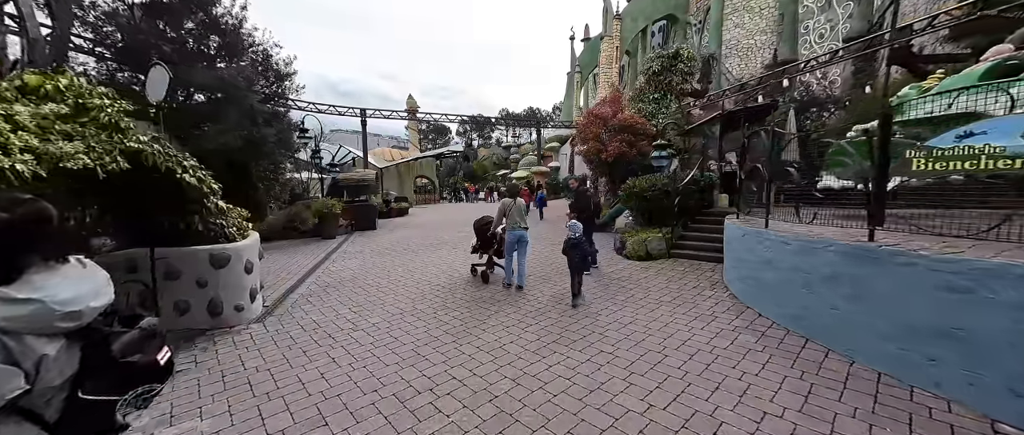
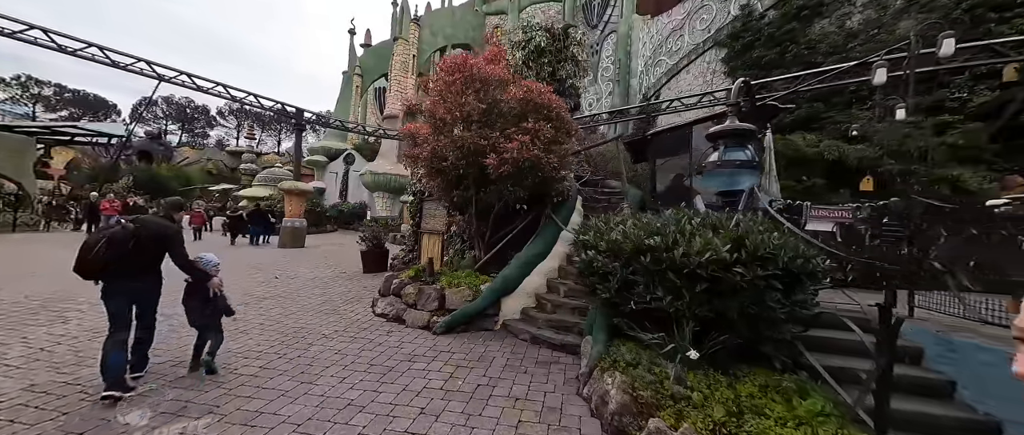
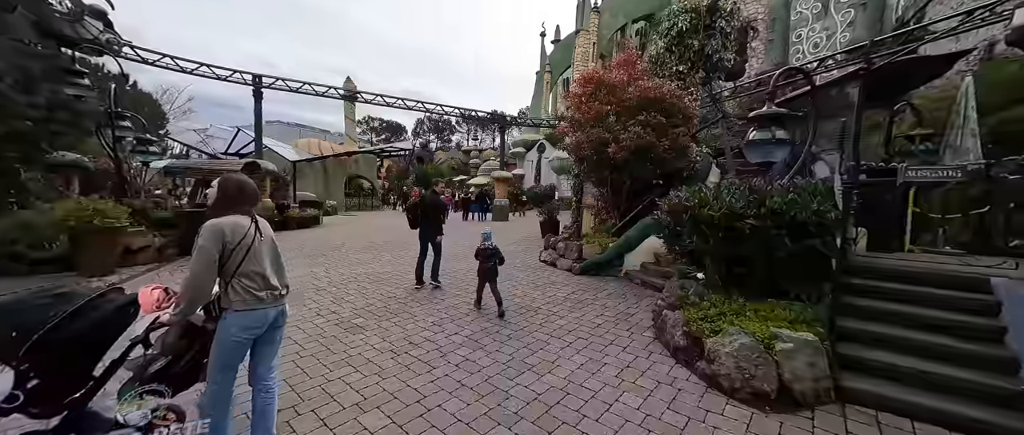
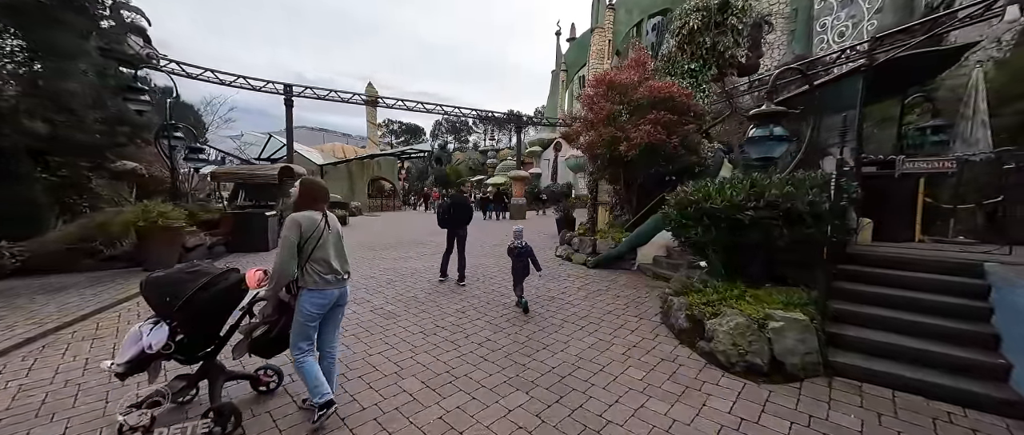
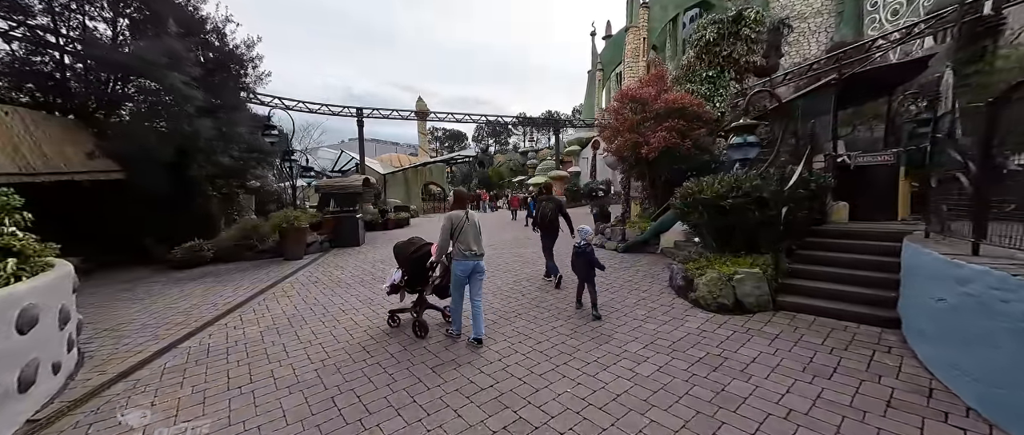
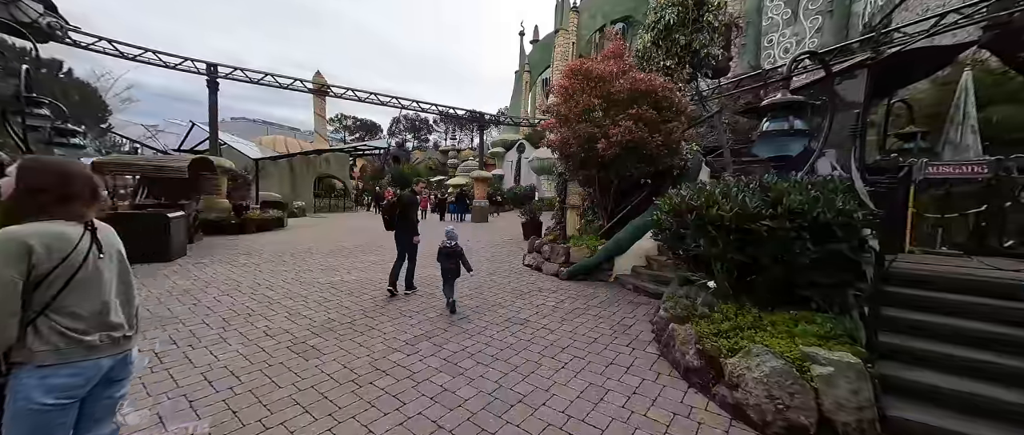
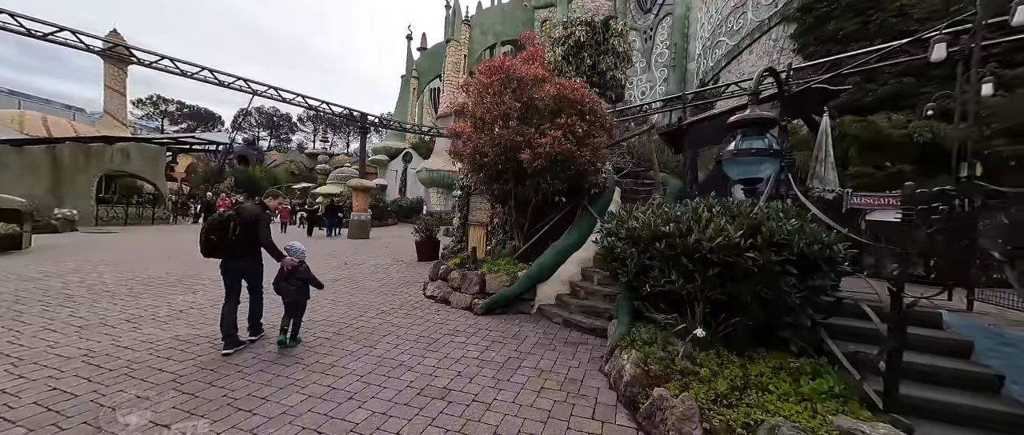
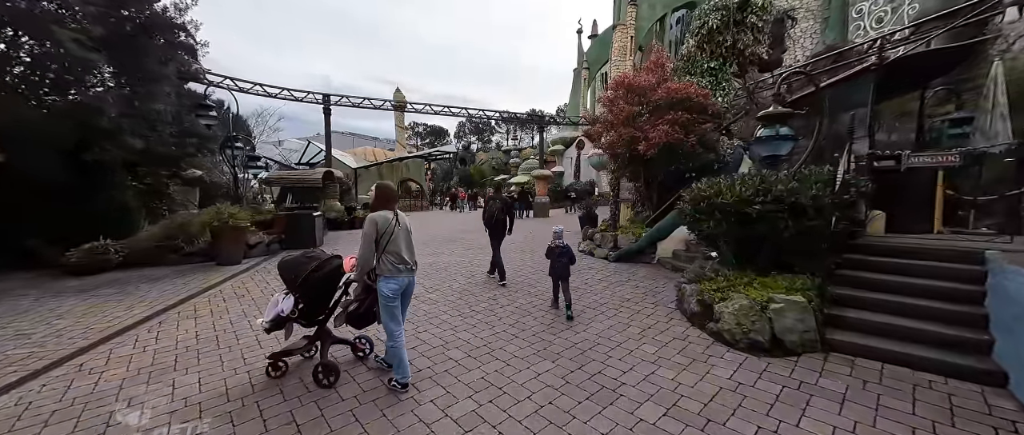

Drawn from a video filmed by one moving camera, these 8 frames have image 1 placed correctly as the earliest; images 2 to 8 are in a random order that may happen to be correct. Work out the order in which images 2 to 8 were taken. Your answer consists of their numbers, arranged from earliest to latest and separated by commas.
5, 8, 4, 3, 6, 7, 2
